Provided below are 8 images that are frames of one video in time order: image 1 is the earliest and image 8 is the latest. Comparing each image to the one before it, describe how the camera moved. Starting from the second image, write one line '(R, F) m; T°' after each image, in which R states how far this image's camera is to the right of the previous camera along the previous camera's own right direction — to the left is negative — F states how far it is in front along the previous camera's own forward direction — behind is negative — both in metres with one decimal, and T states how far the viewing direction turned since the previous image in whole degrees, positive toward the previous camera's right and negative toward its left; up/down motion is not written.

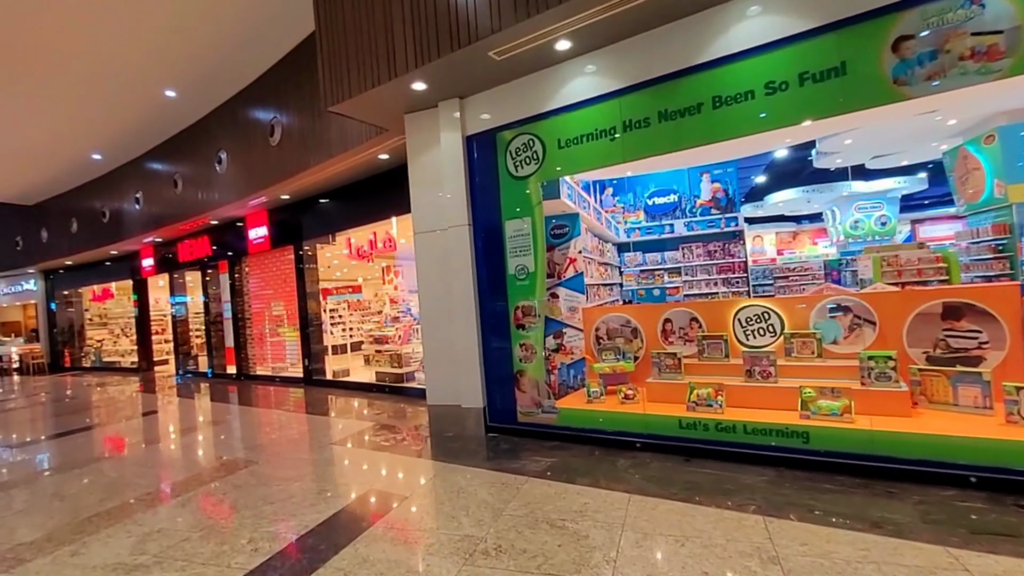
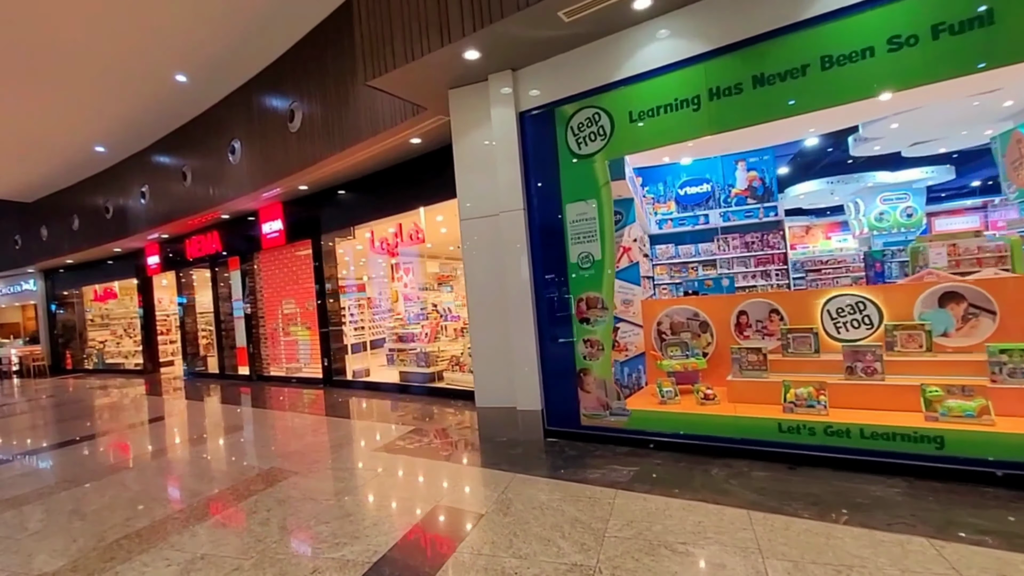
(-0.5, +0.4) m; 0°
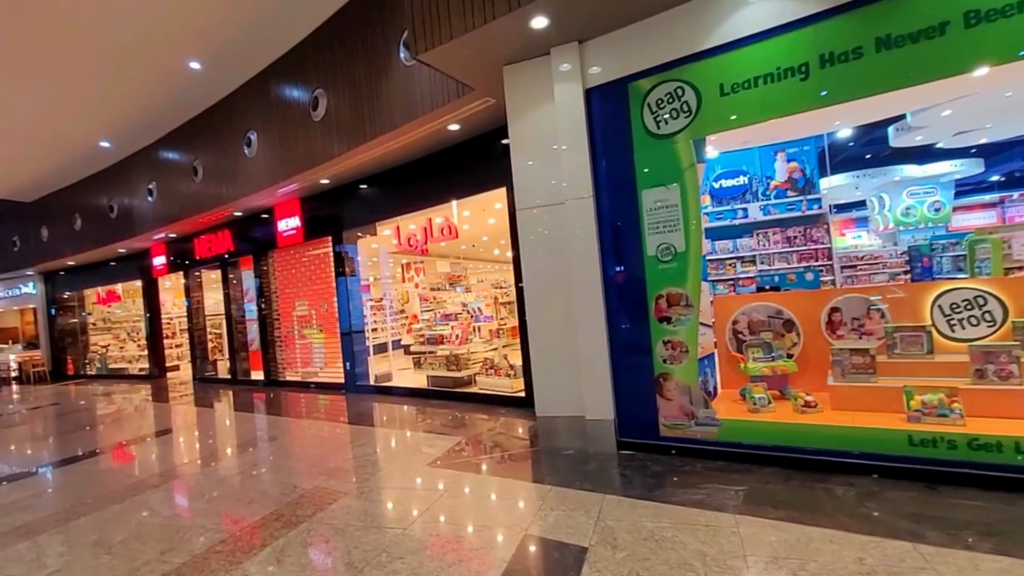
(-0.5, +0.4) m; 0°
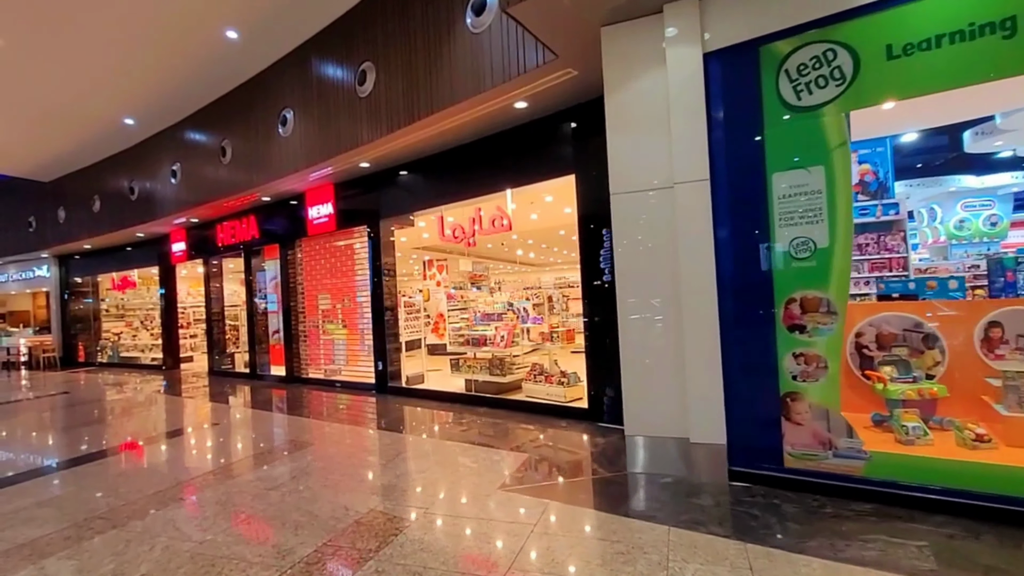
(-0.5, +0.5) m; -1°
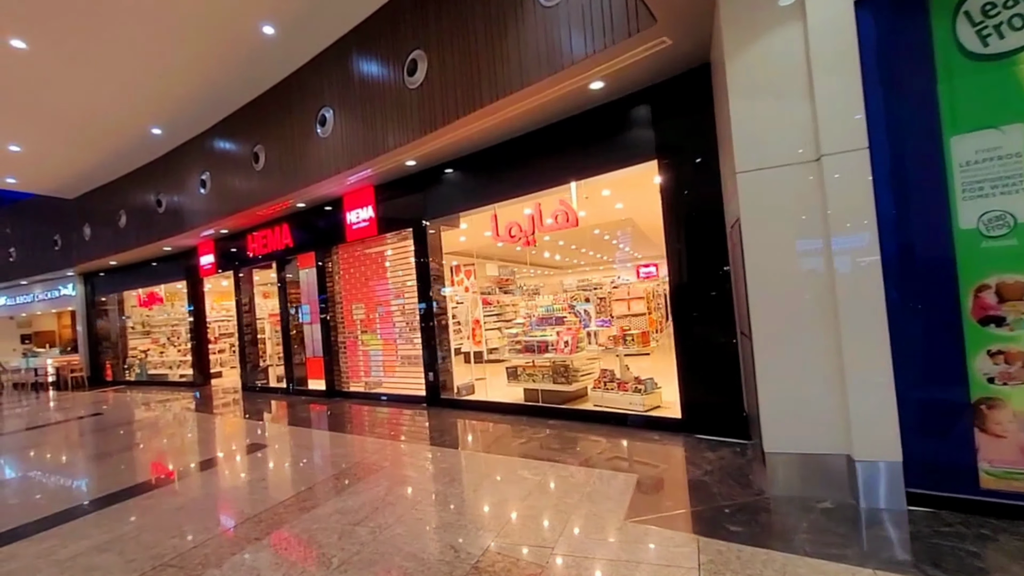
(-0.6, +0.4) m; -1°
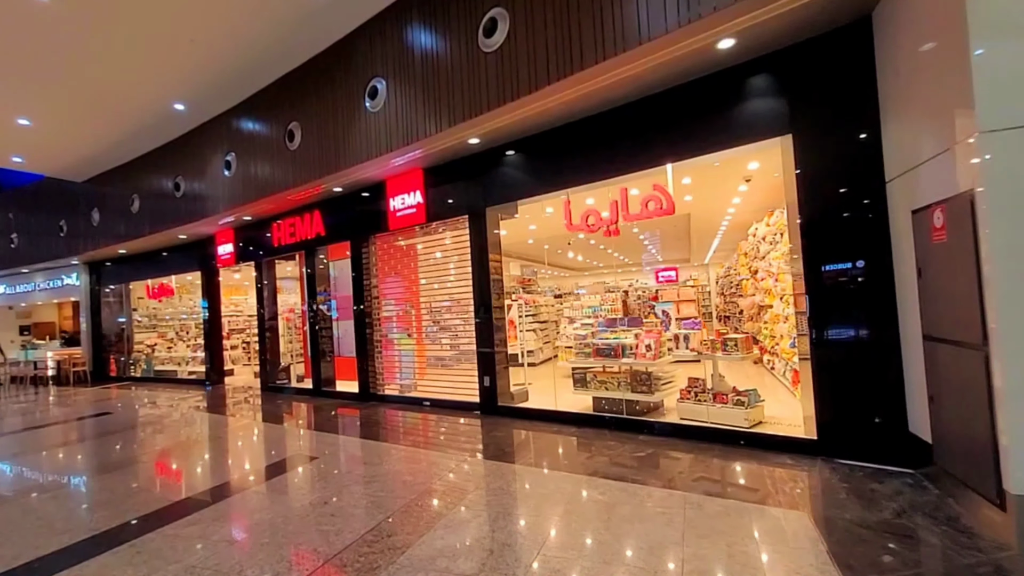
(-0.8, +0.6) m; 0°
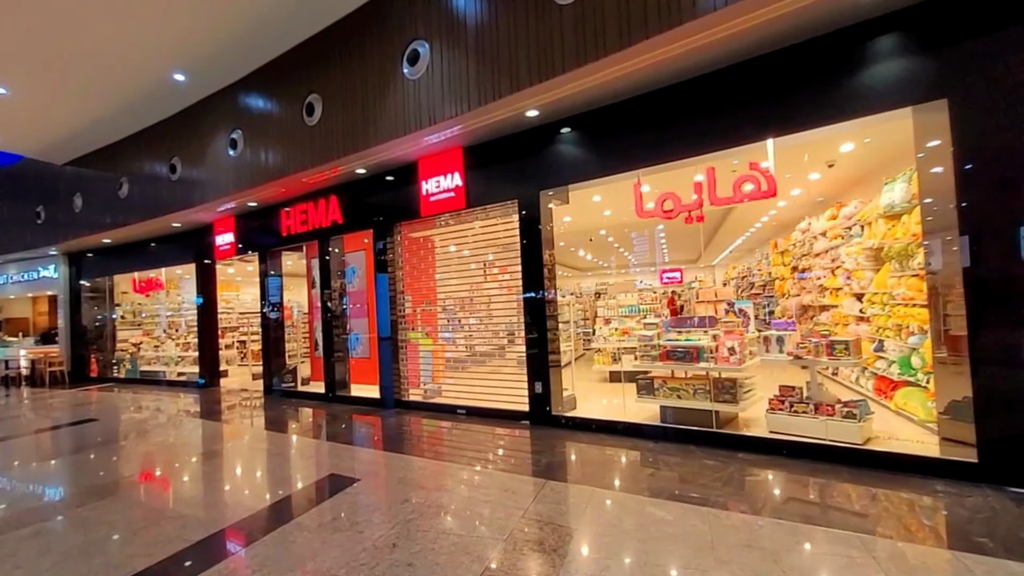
(-0.7, +0.6) m; +2°
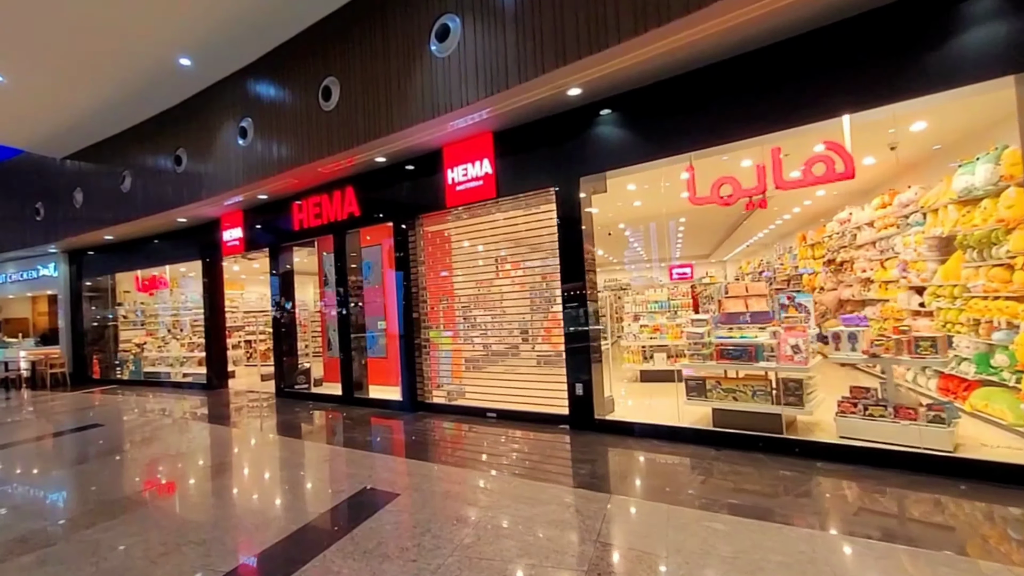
(-0.3, +0.3) m; 0°
